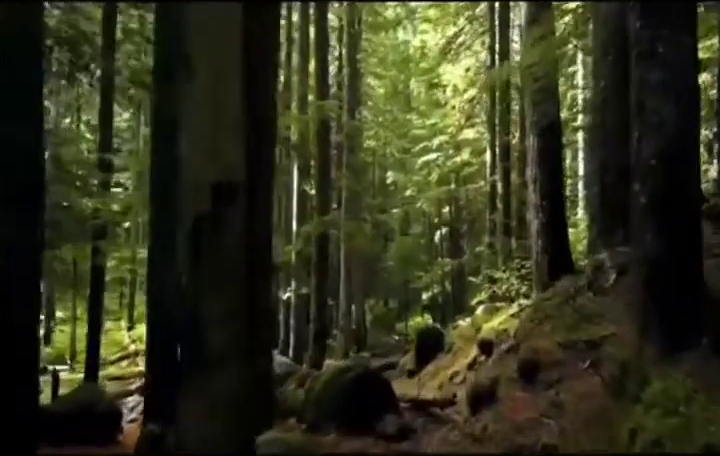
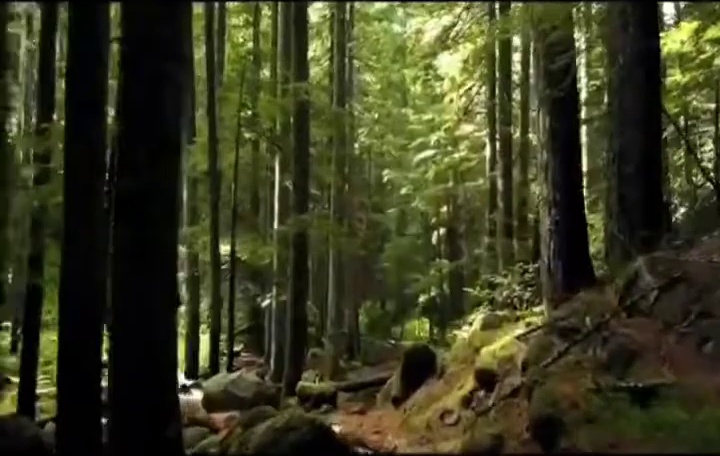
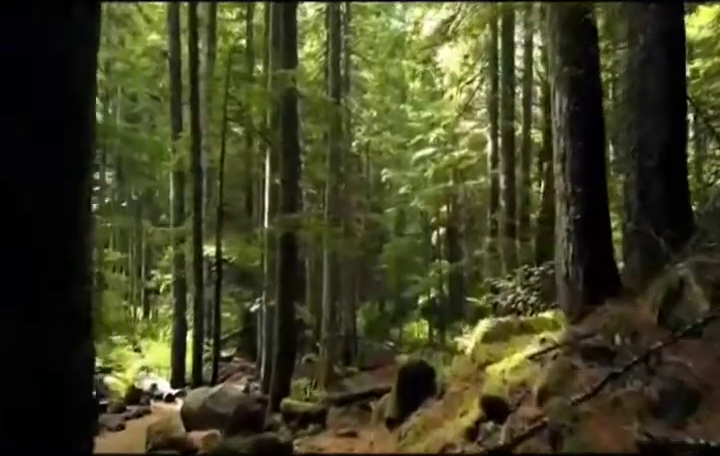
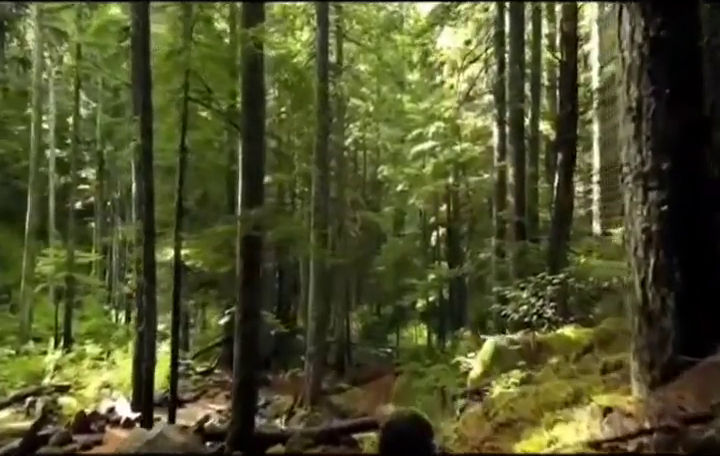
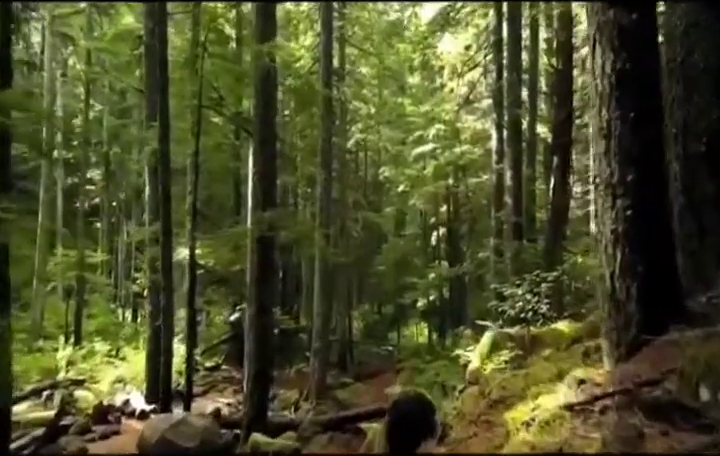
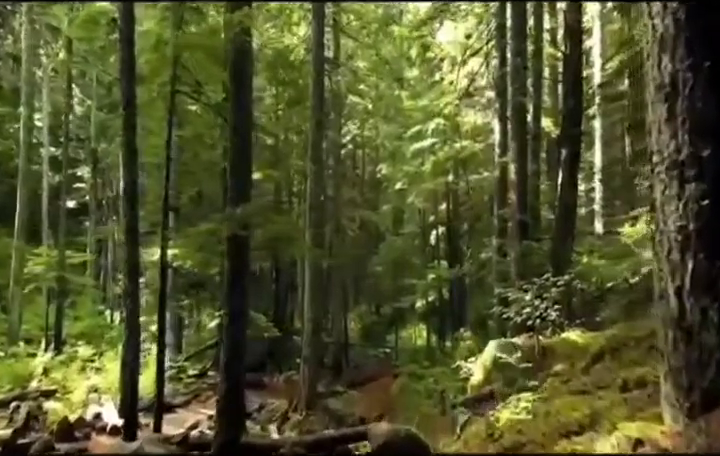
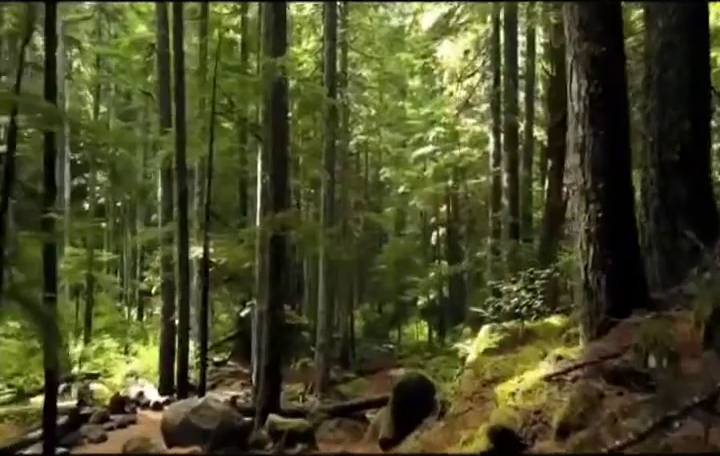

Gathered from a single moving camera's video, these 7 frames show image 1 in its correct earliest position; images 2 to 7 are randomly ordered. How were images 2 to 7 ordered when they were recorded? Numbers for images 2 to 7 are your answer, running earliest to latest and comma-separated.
2, 3, 7, 5, 4, 6
